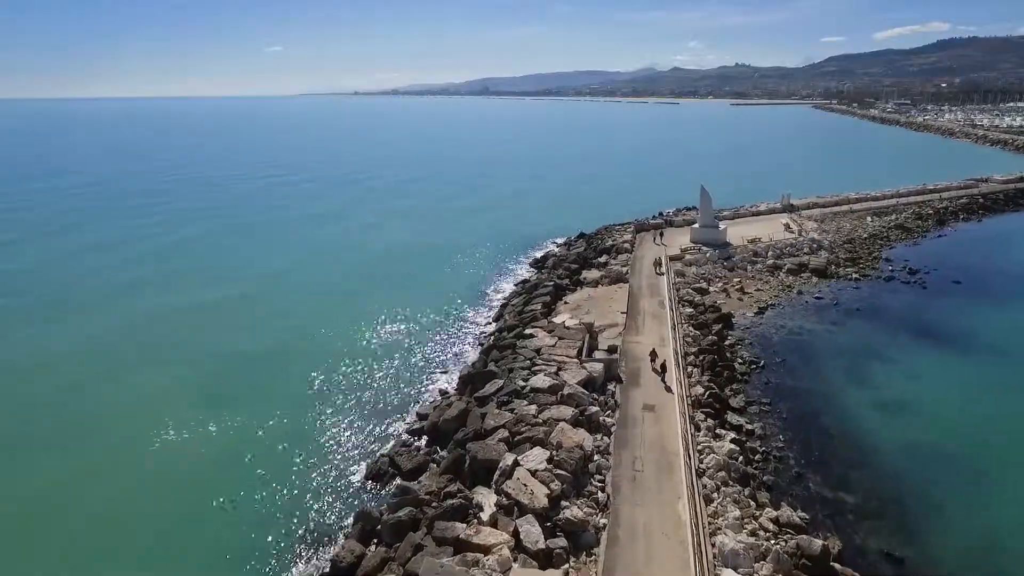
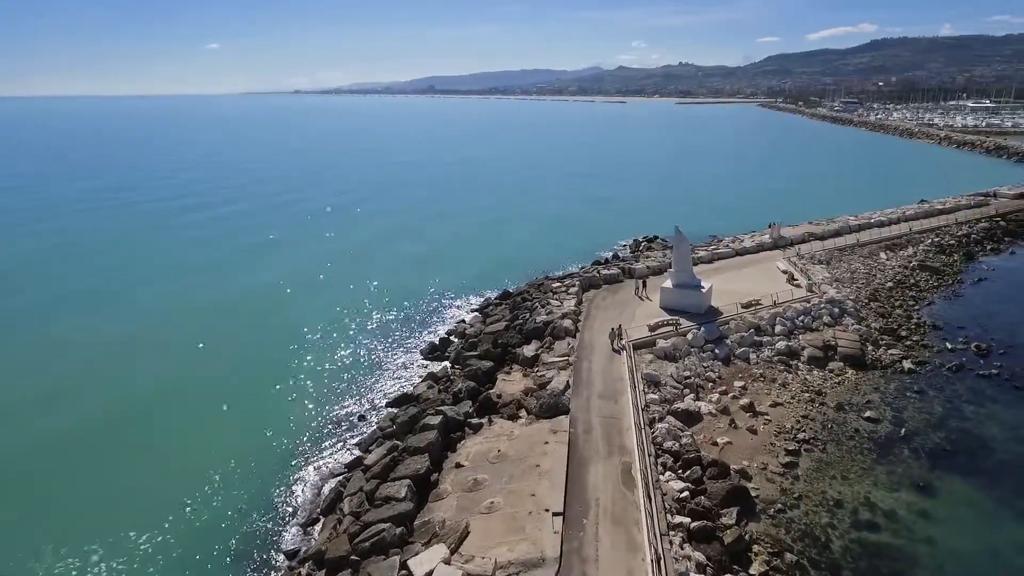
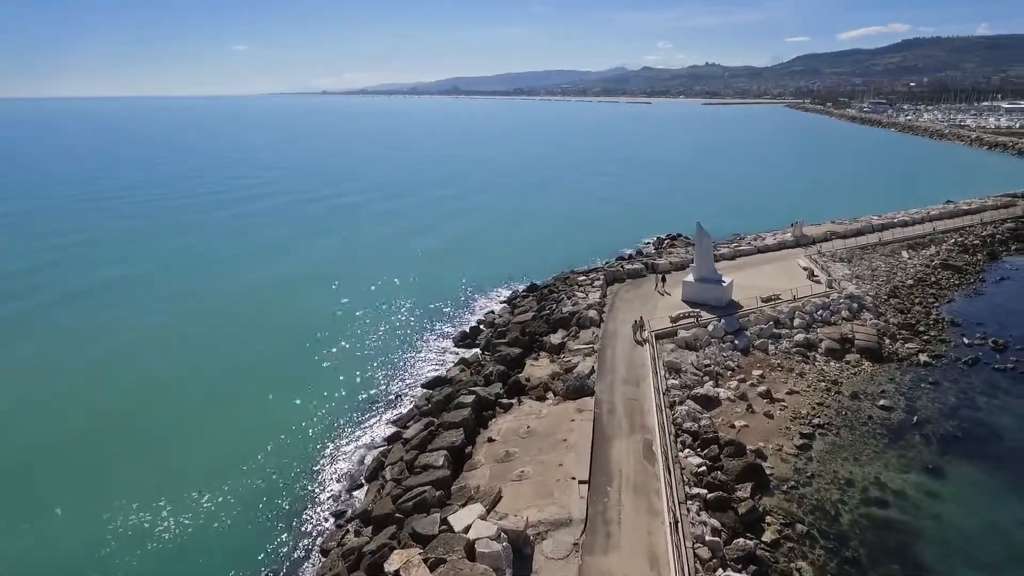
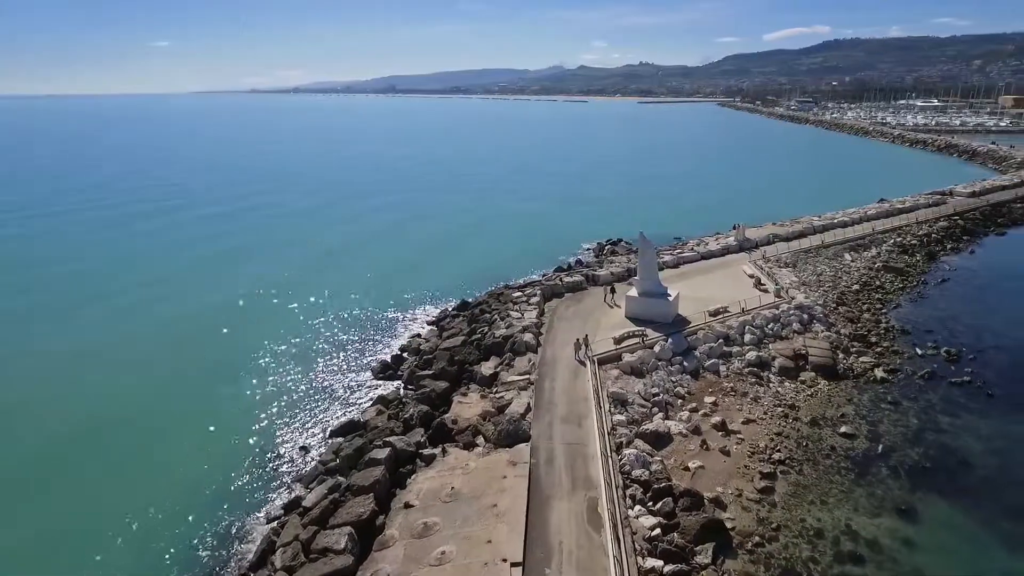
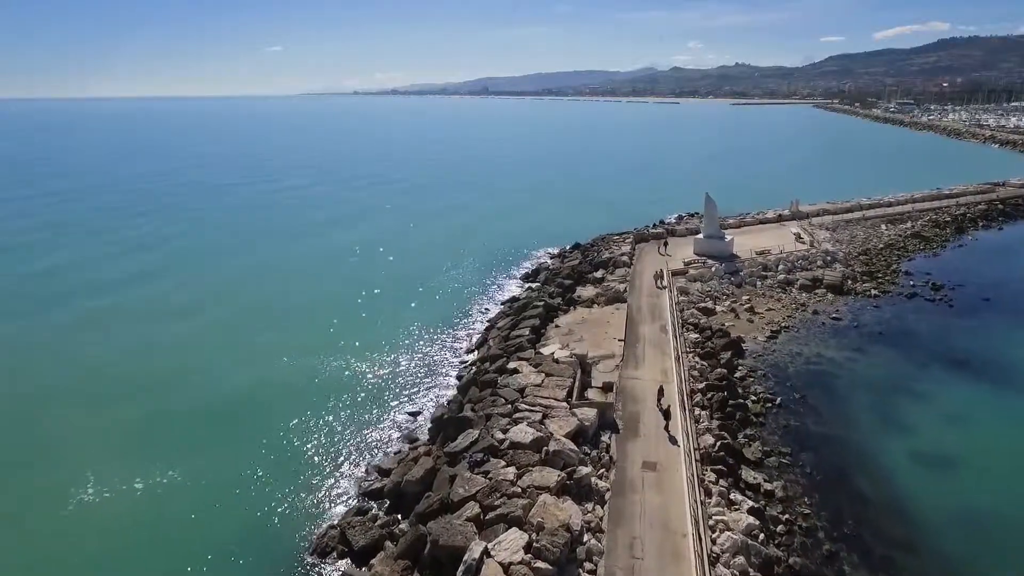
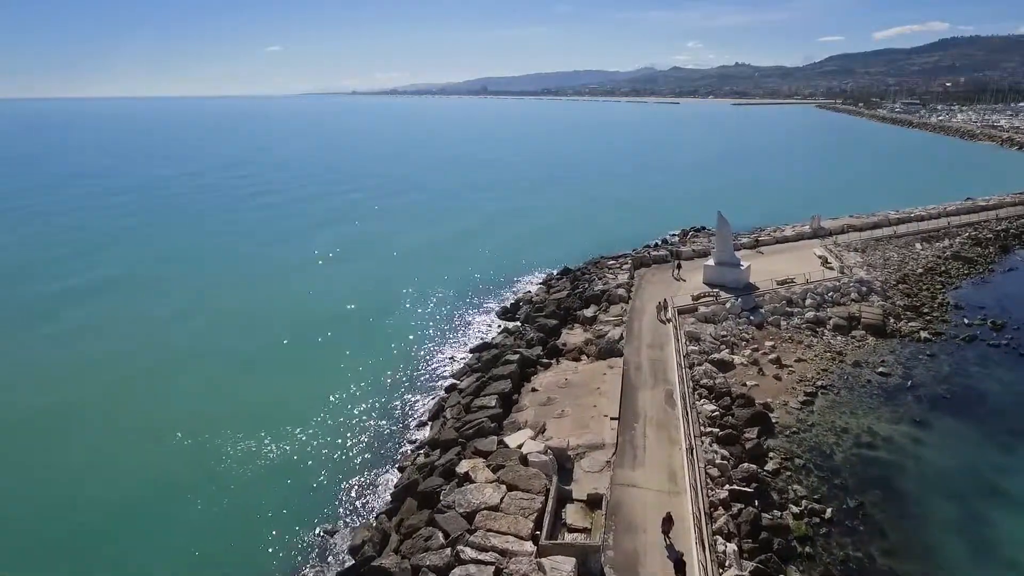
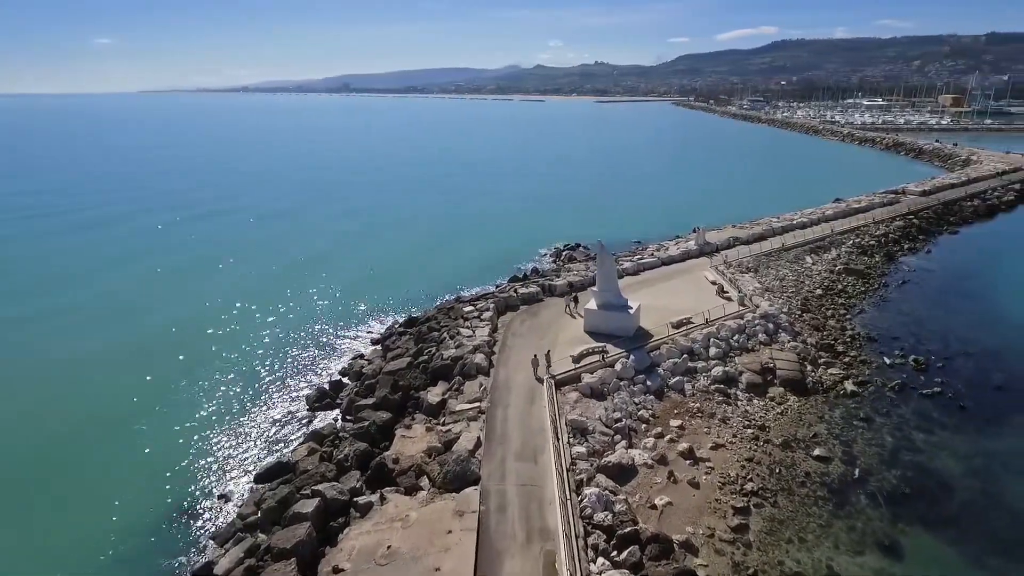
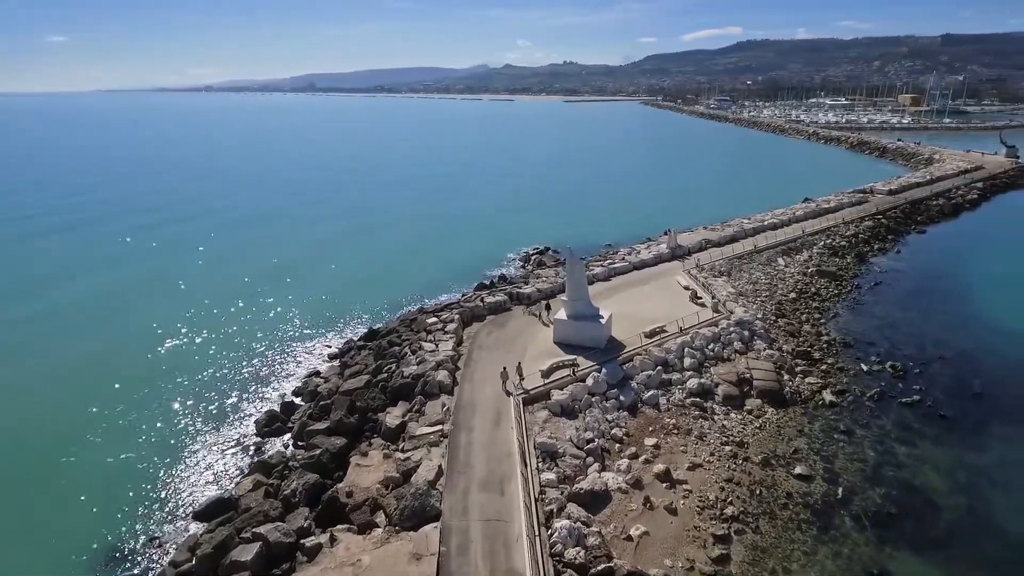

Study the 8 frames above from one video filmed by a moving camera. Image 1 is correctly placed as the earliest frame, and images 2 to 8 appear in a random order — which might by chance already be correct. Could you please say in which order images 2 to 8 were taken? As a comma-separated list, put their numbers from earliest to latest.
5, 6, 3, 2, 4, 7, 8
